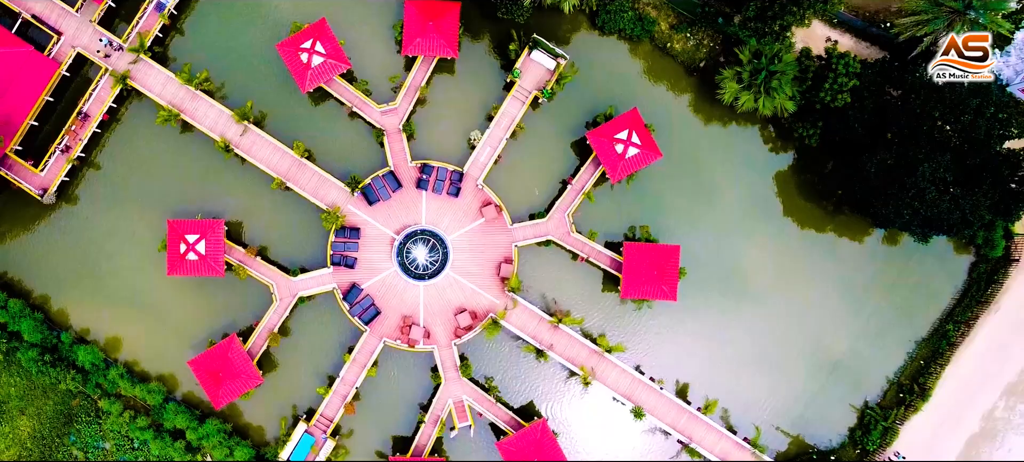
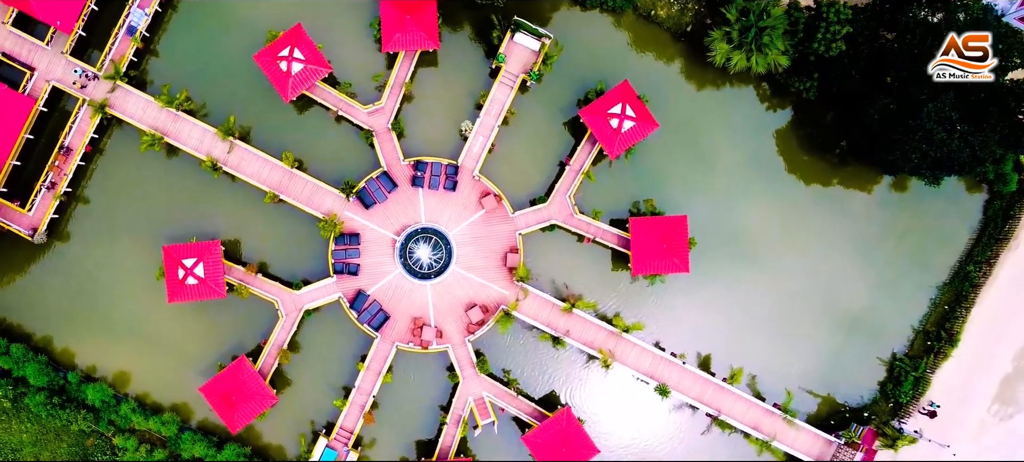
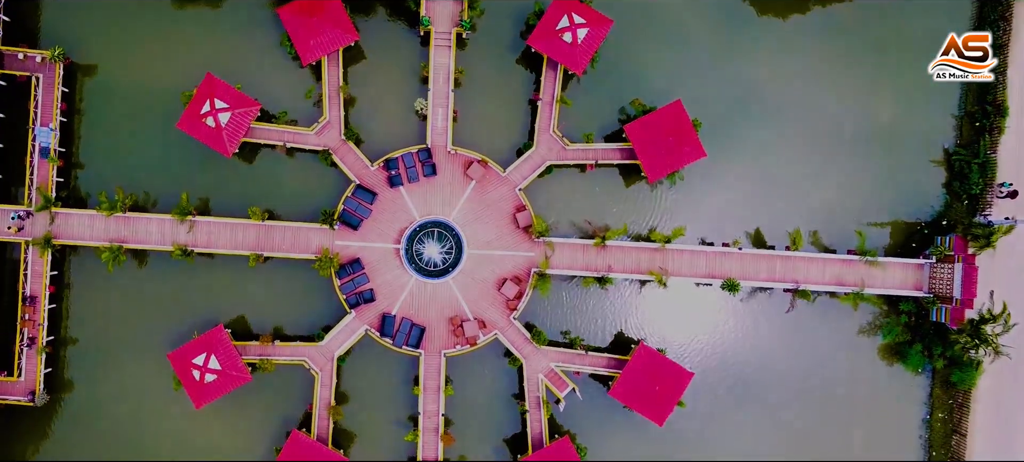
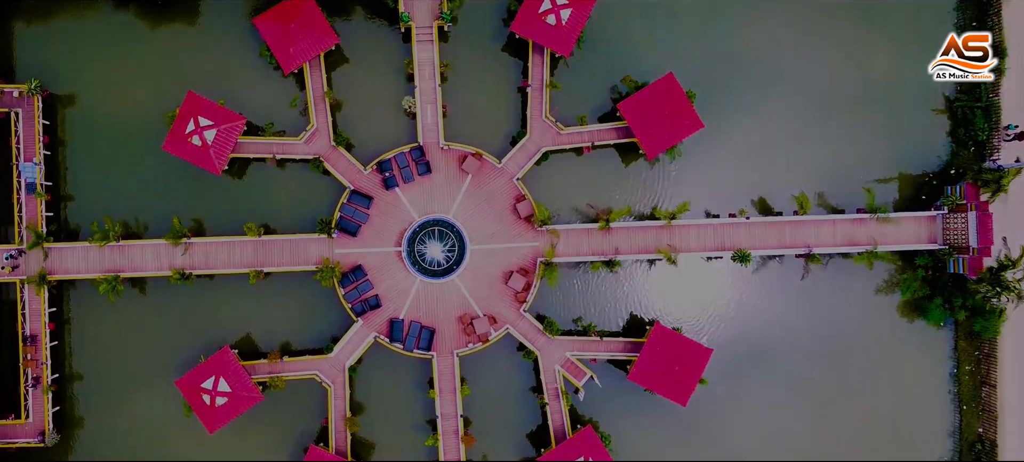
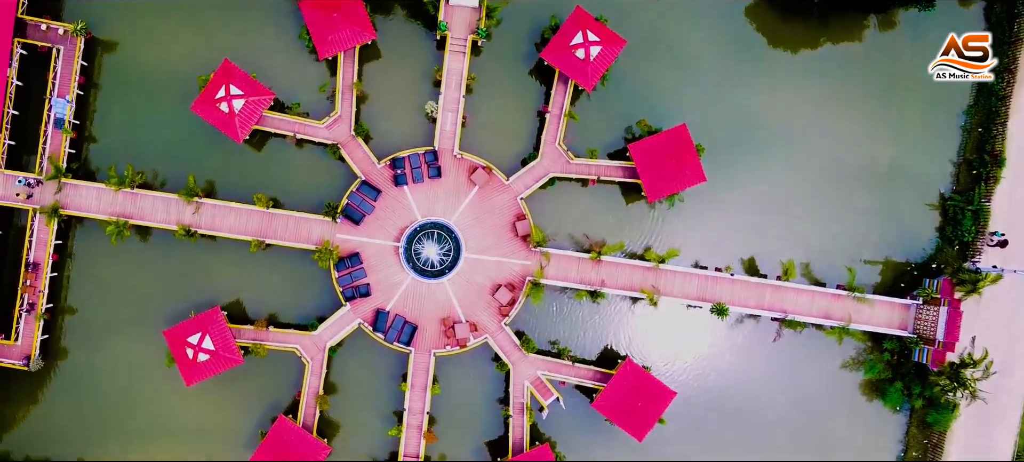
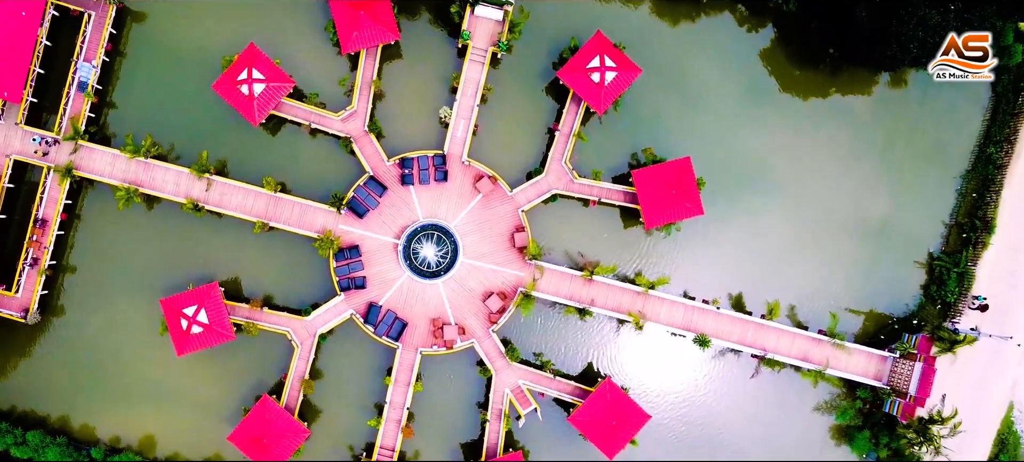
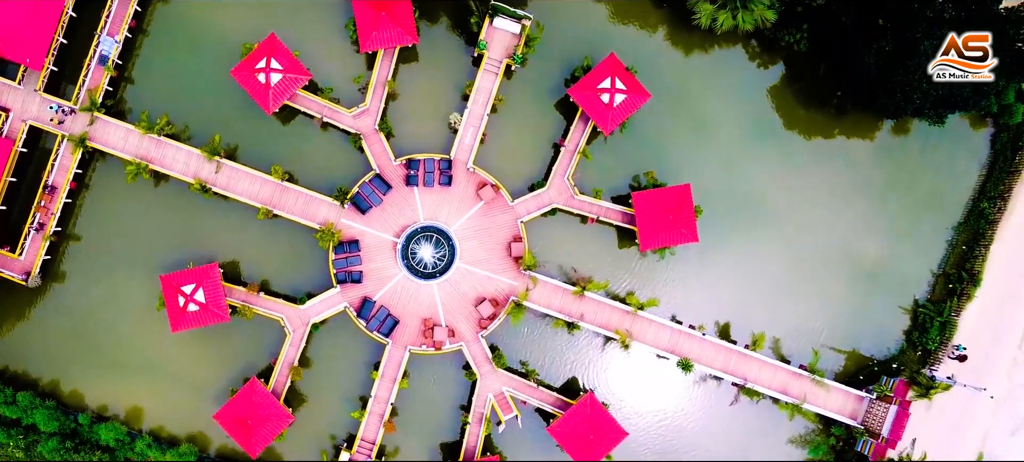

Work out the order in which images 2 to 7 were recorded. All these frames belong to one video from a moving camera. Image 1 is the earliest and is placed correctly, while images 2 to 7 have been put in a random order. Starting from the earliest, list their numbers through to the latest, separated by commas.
2, 7, 6, 5, 3, 4
